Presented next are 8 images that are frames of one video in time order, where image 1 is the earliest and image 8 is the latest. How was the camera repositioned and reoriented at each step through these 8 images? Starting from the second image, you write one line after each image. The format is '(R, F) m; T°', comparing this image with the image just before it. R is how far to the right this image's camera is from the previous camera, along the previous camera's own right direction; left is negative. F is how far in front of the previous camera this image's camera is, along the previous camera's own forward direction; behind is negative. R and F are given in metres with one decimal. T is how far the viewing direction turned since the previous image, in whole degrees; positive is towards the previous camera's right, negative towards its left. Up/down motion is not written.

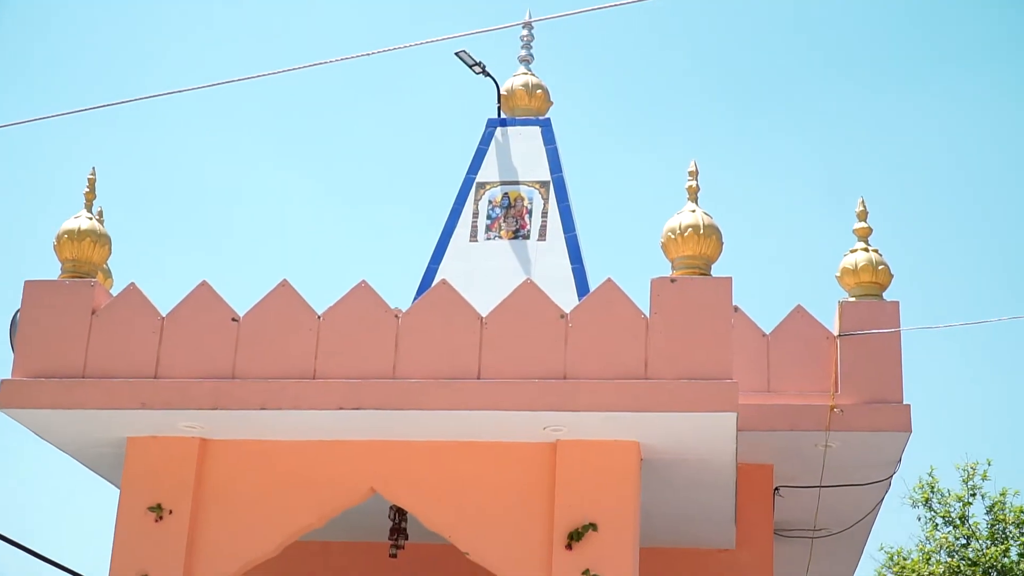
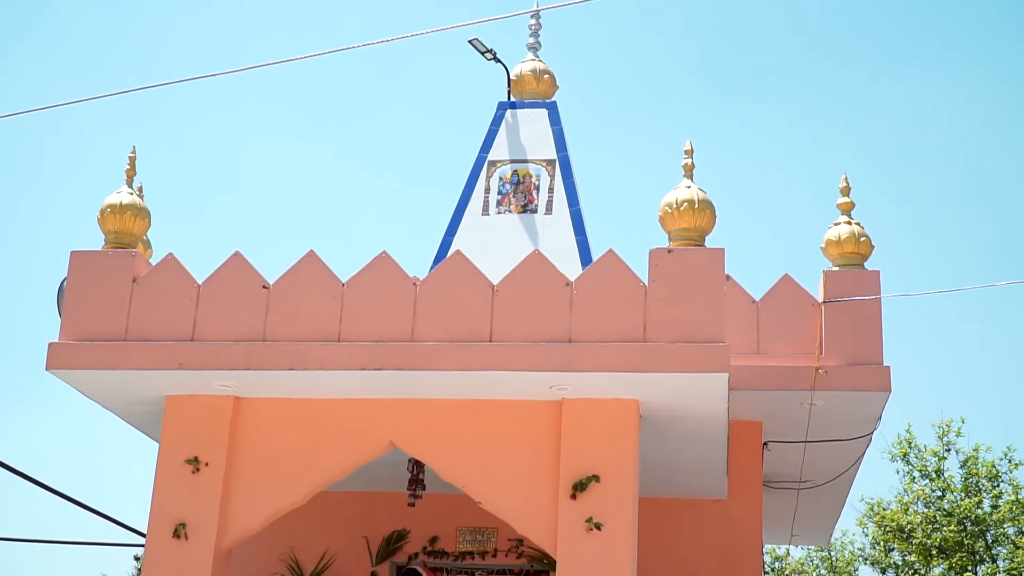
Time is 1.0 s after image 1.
(0.0, -0.4) m; 0°
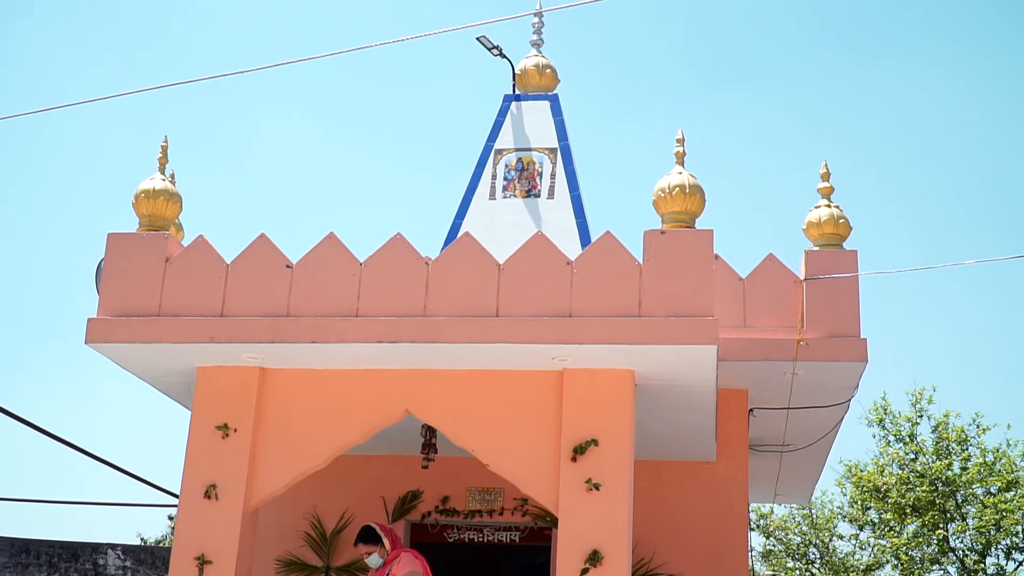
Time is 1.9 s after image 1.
(0.0, -0.4) m; 0°
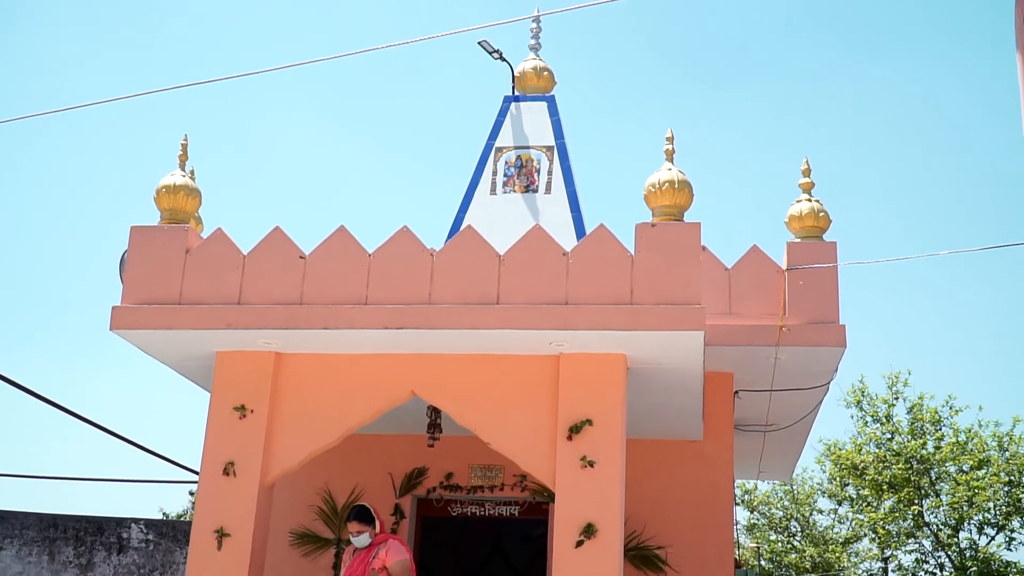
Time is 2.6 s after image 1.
(0.0, -0.4) m; 0°
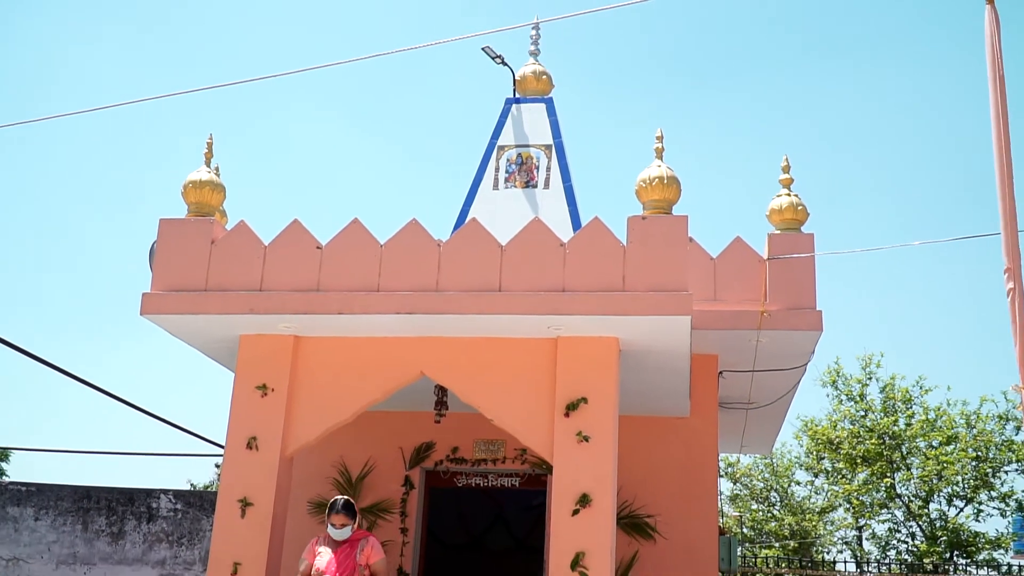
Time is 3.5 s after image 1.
(0.0, -0.5) m; 0°
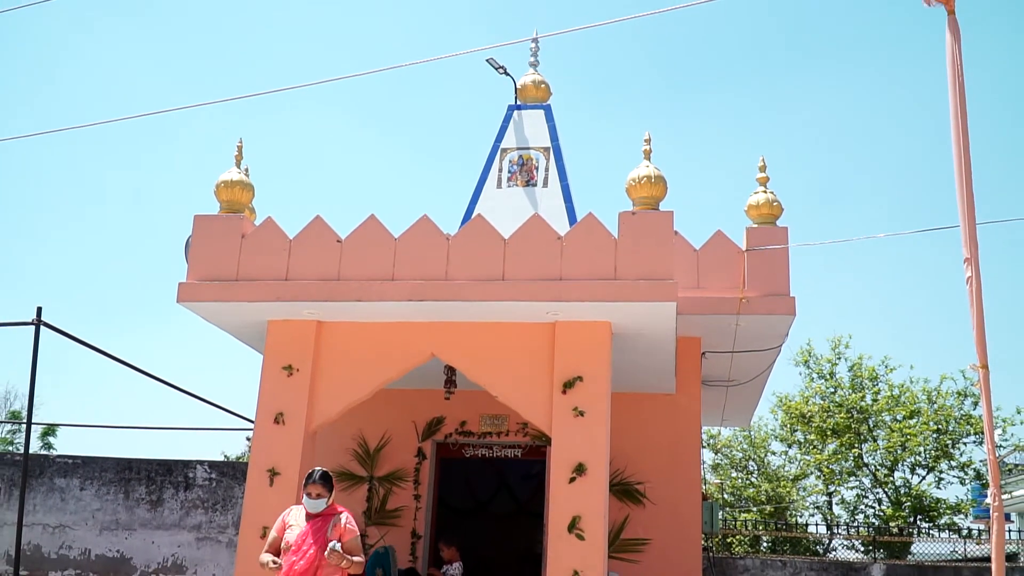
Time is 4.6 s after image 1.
(0.0, -0.7) m; 0°
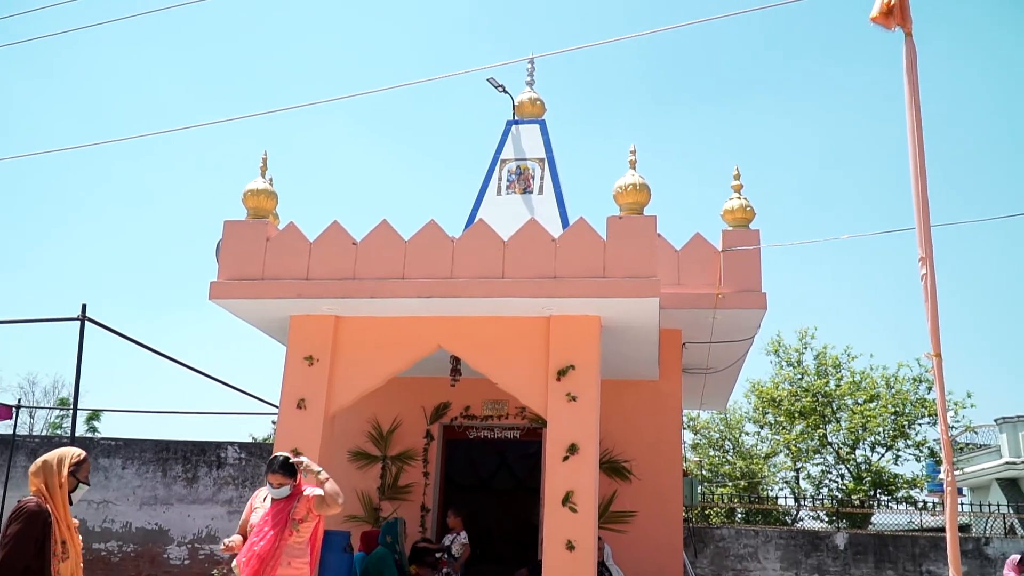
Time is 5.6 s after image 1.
(0.0, -0.8) m; 0°
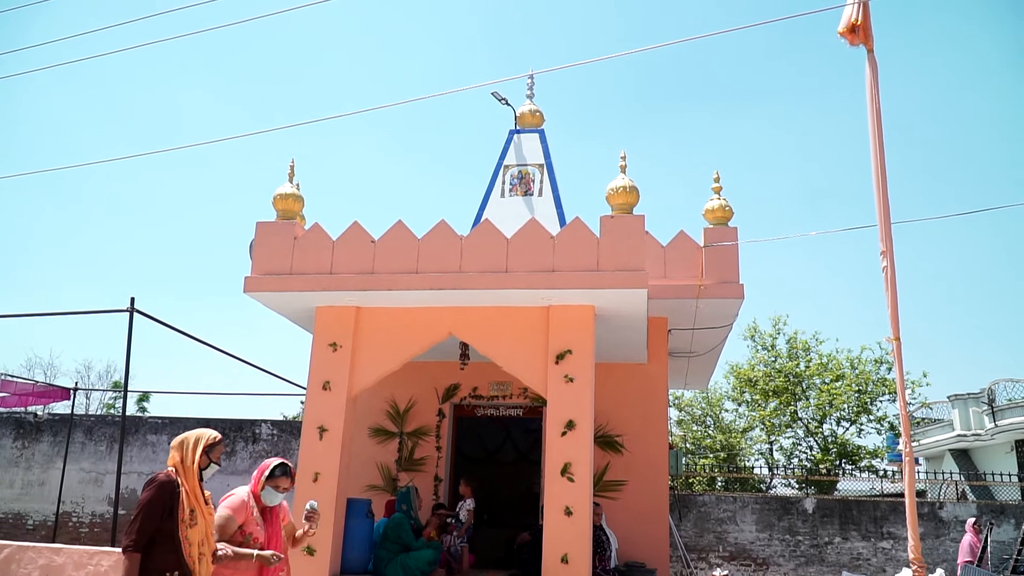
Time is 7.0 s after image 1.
(0.0, -0.9) m; 0°
